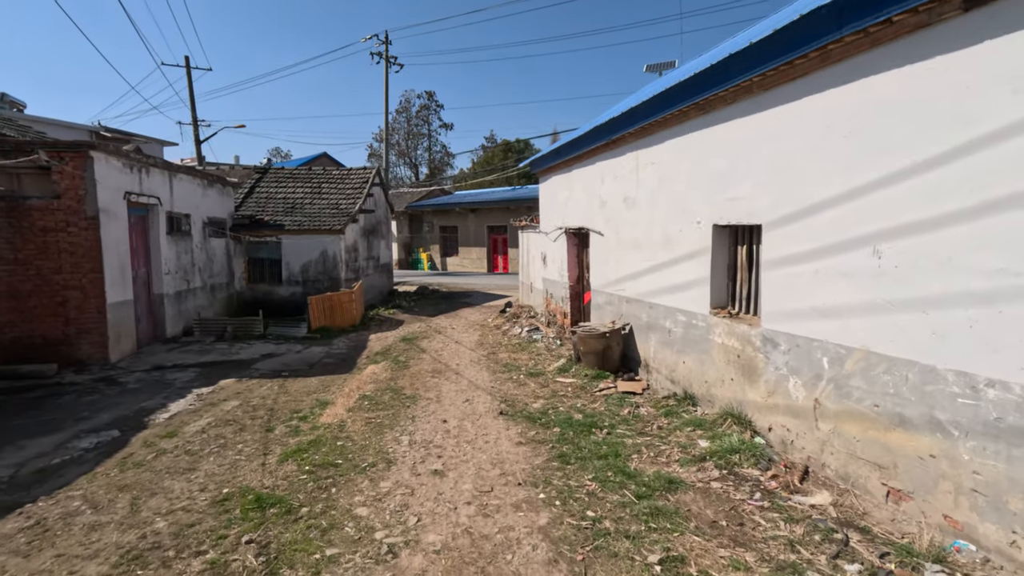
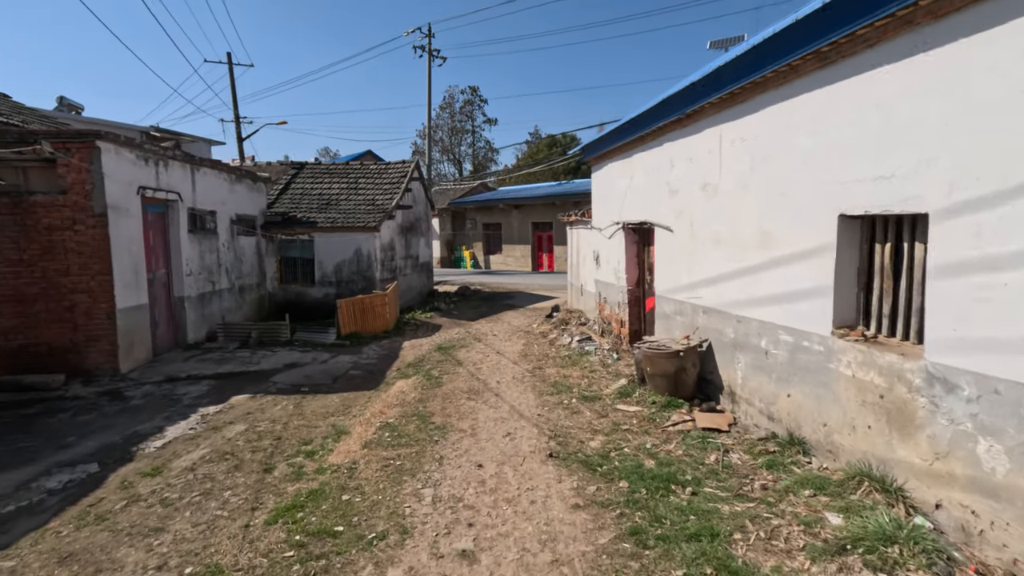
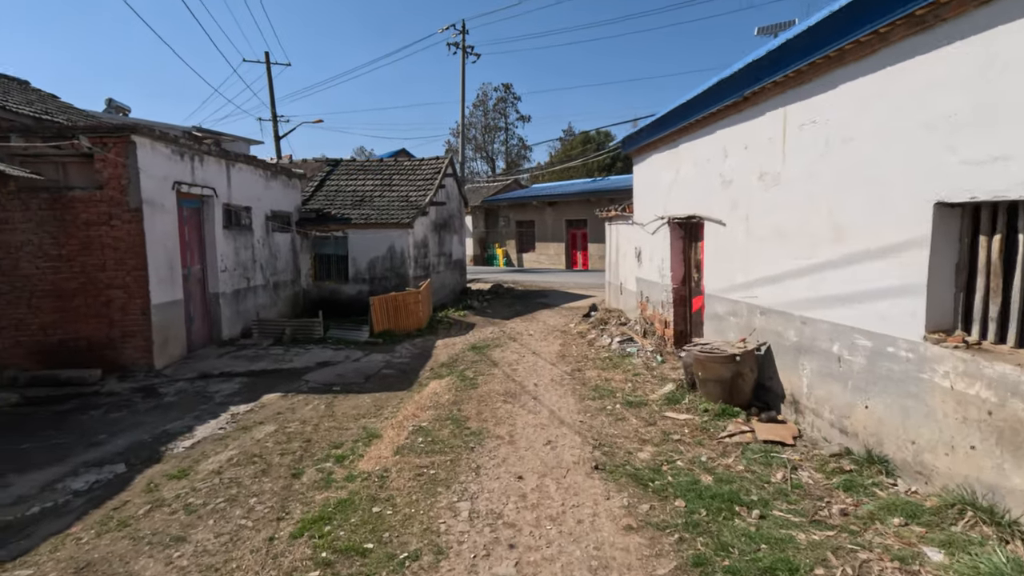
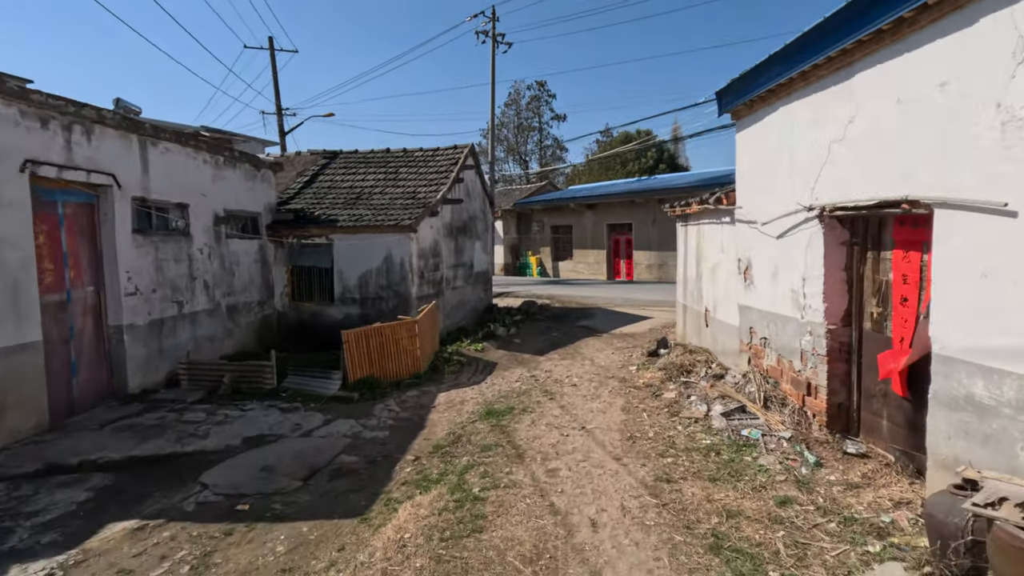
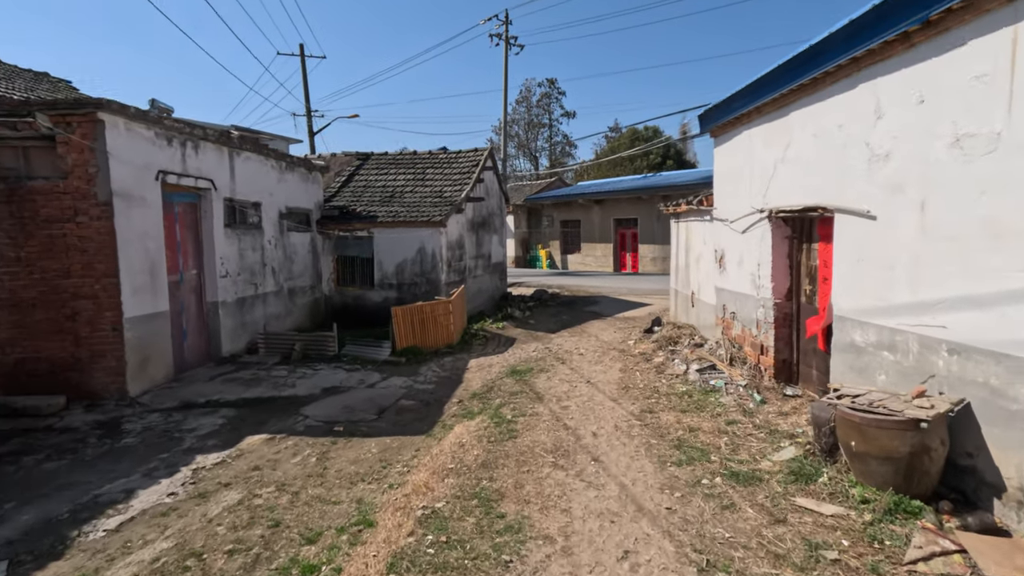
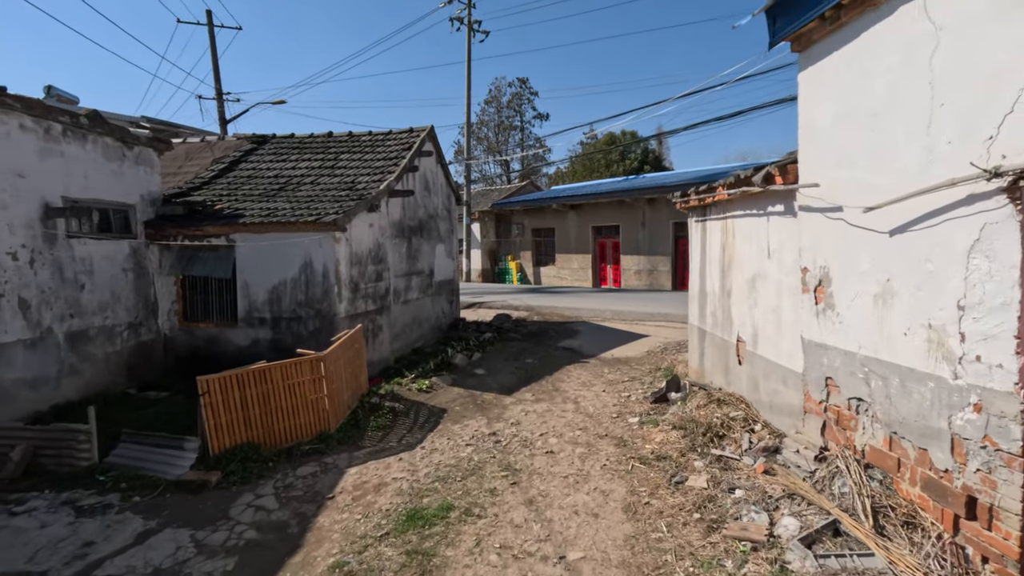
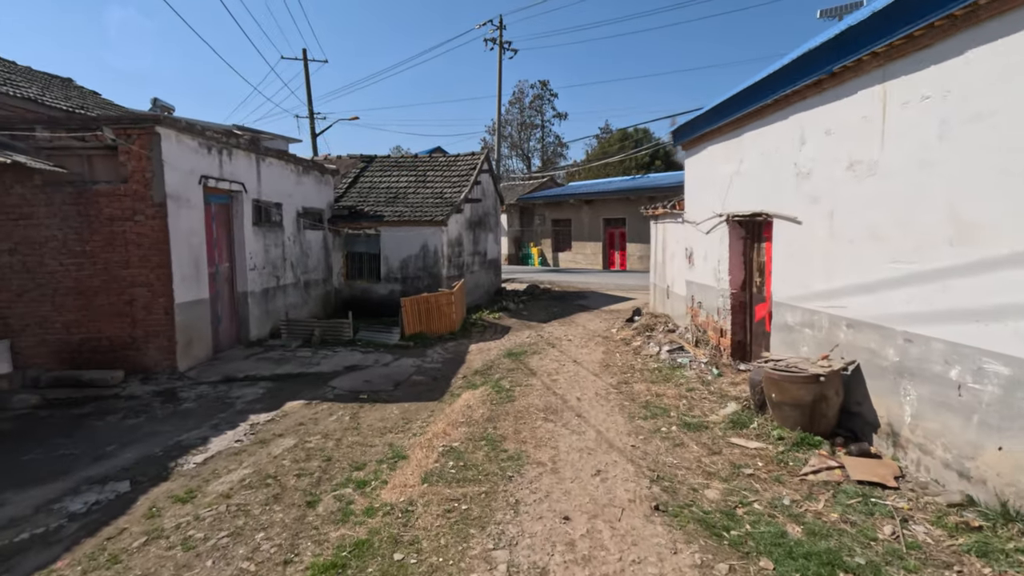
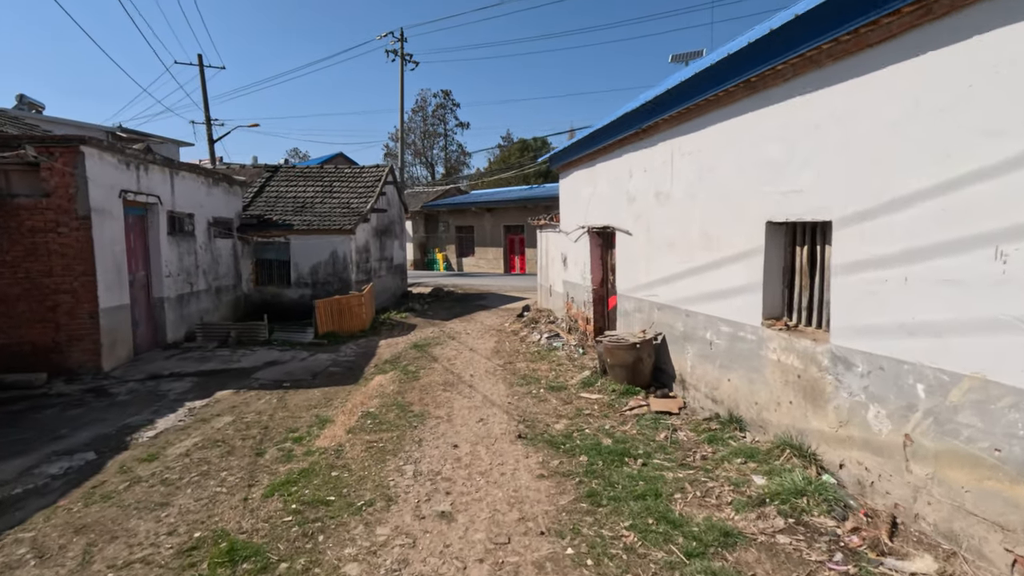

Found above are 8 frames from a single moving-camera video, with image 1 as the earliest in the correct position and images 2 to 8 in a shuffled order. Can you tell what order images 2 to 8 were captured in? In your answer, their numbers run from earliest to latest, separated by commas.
8, 2, 3, 7, 5, 4, 6
